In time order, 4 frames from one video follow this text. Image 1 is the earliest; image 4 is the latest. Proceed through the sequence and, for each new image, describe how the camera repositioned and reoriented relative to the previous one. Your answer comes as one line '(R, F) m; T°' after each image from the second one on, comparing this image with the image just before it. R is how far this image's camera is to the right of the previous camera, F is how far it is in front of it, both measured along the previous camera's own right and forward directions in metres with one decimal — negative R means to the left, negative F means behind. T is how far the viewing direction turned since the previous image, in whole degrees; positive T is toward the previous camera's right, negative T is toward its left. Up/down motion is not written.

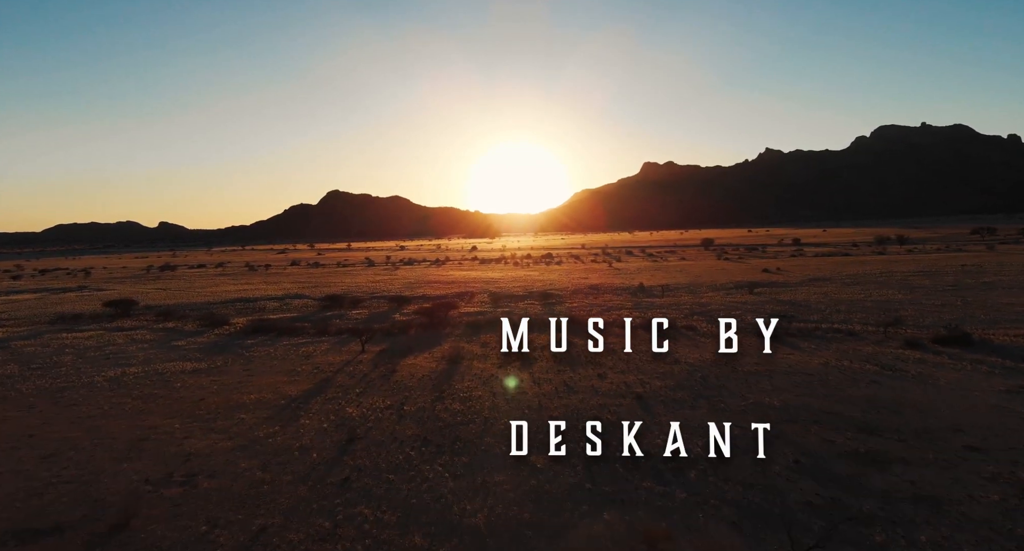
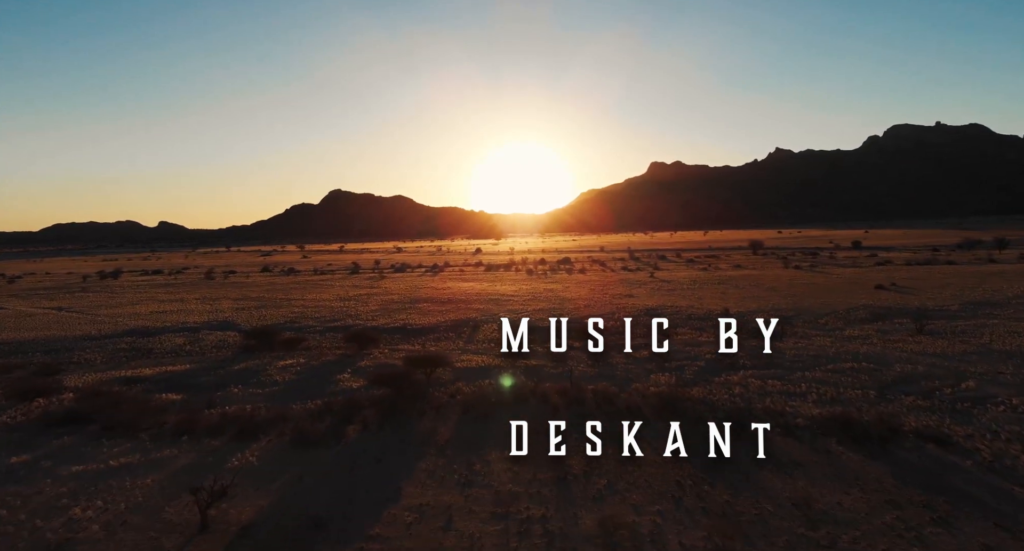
(-0.8, +13.5) m; 0°
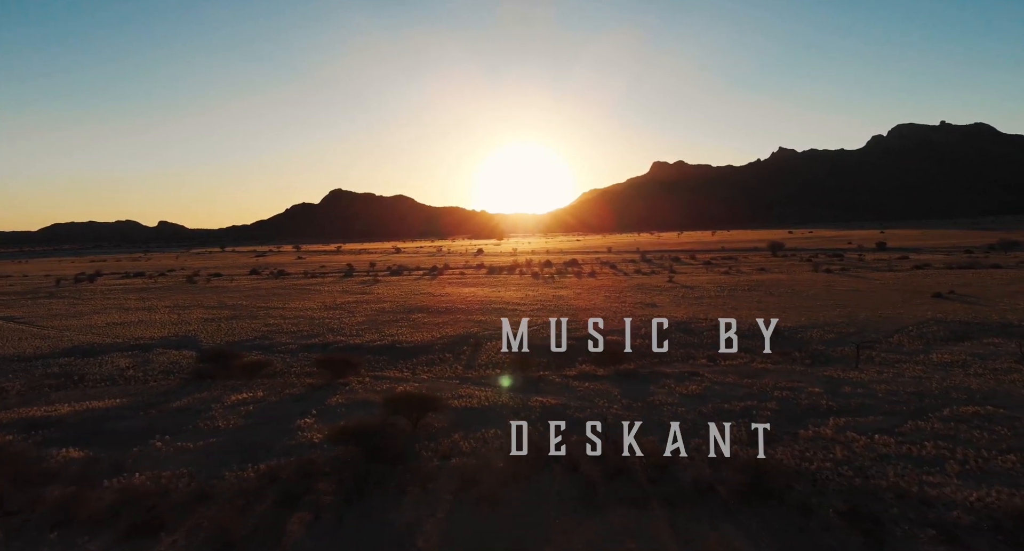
(-0.3, +4.3) m; 0°
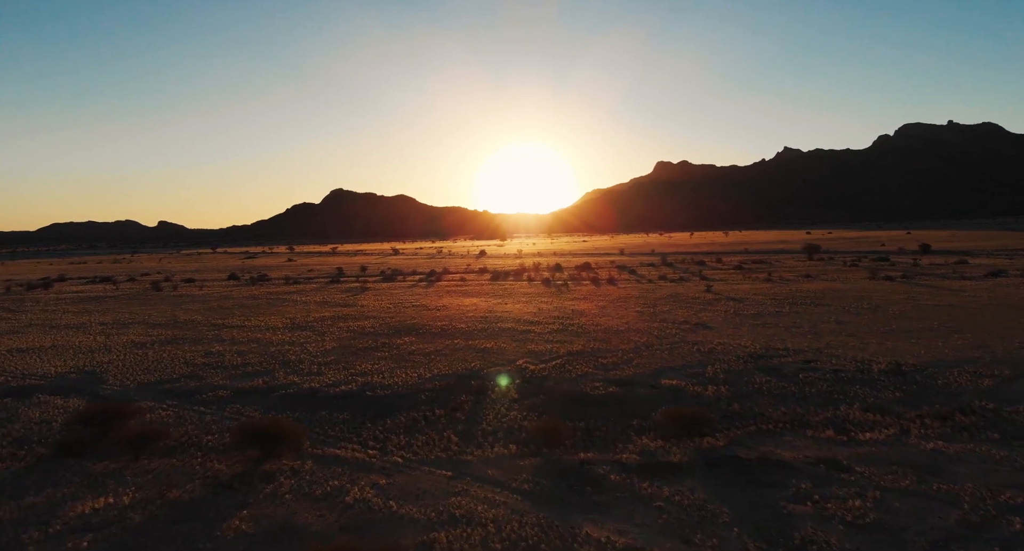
(-0.4, +6.7) m; 0°
